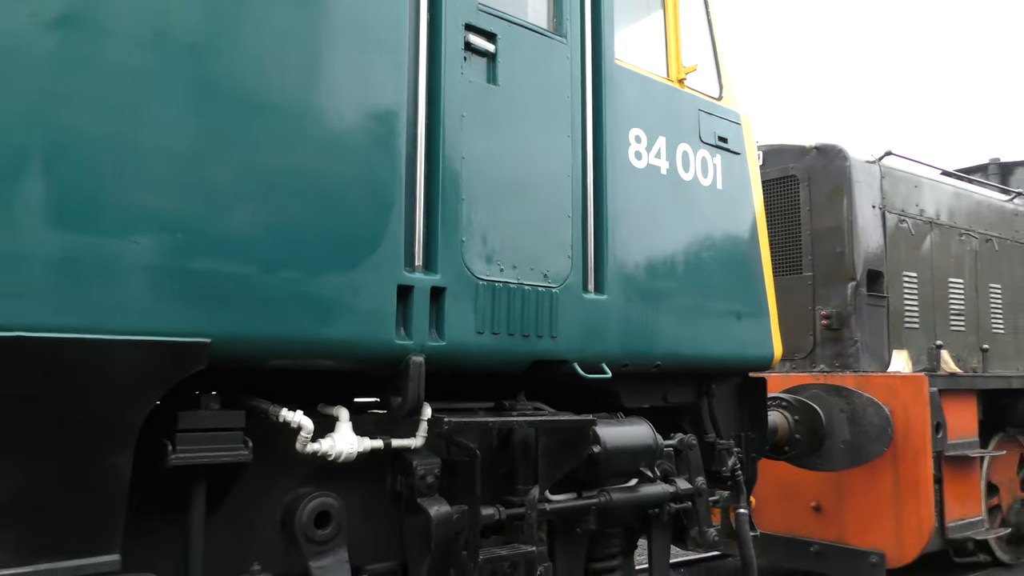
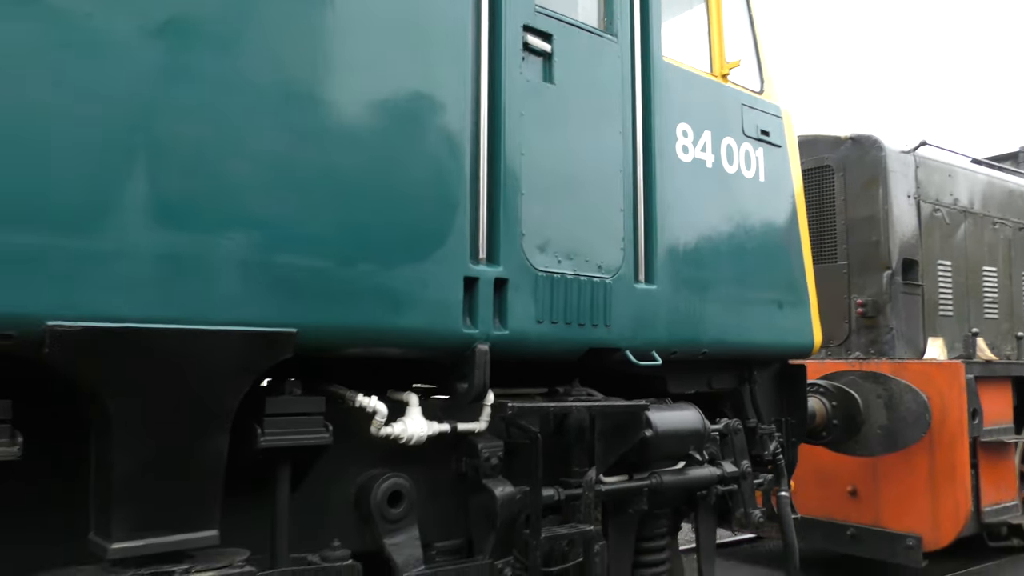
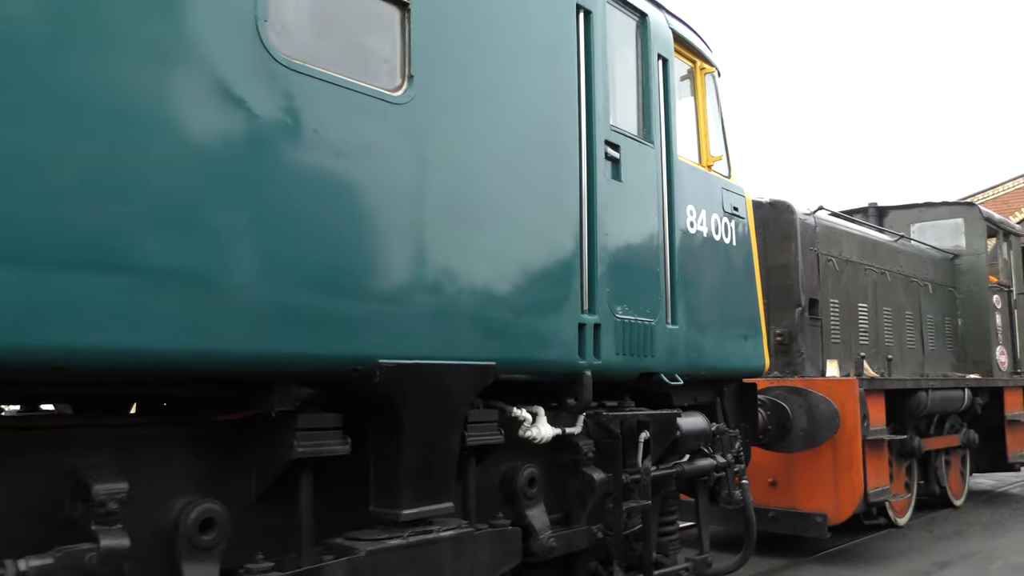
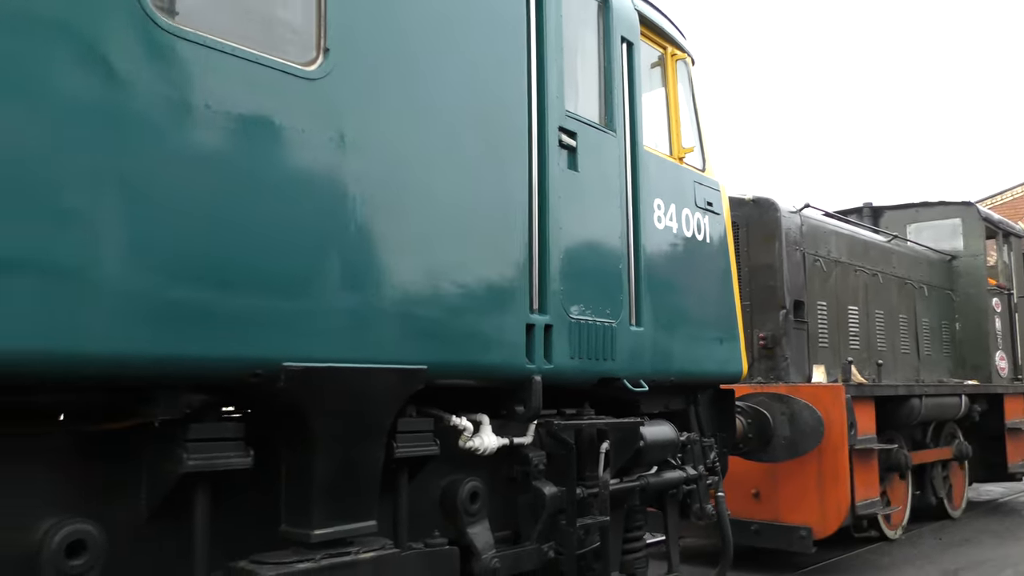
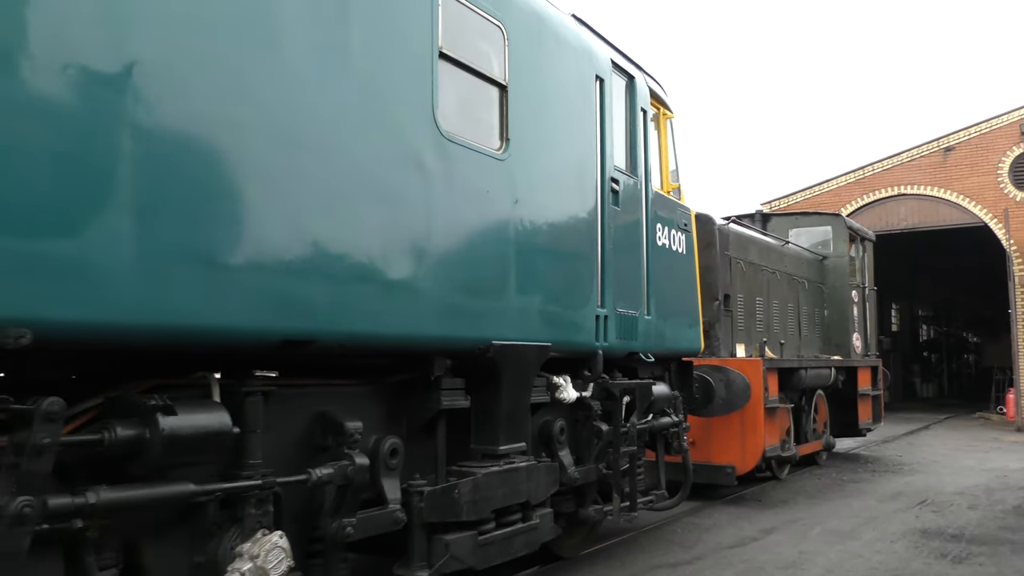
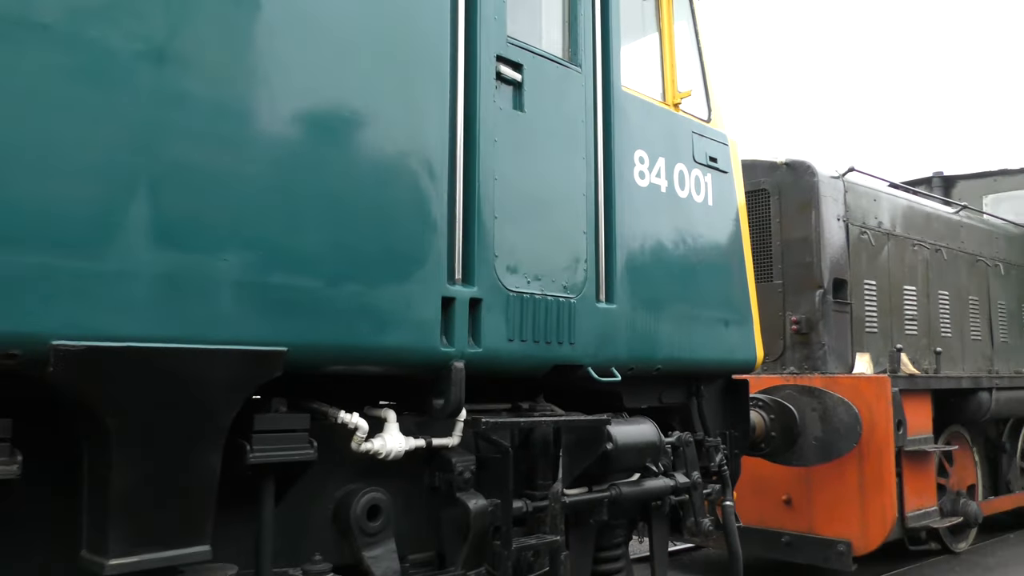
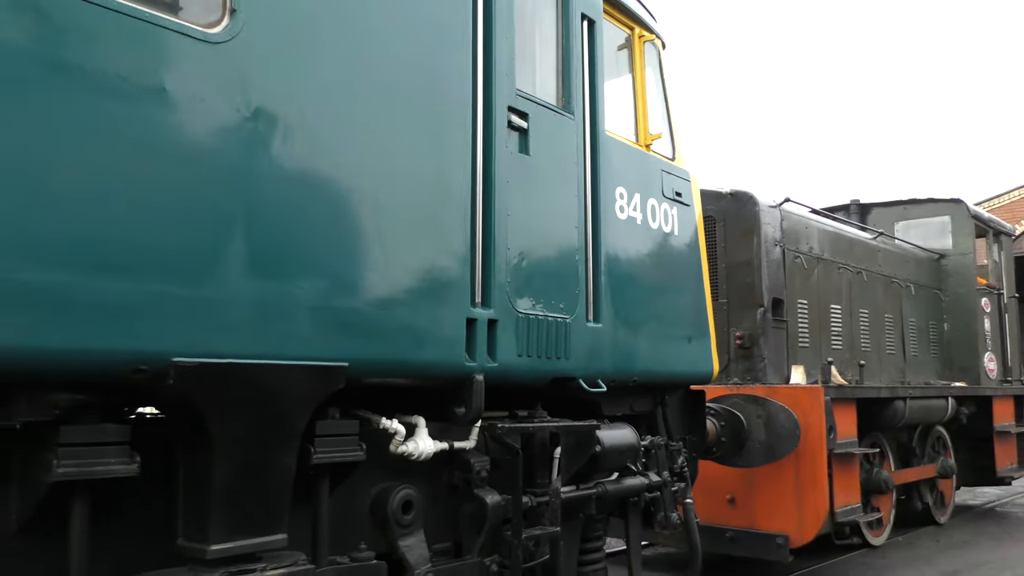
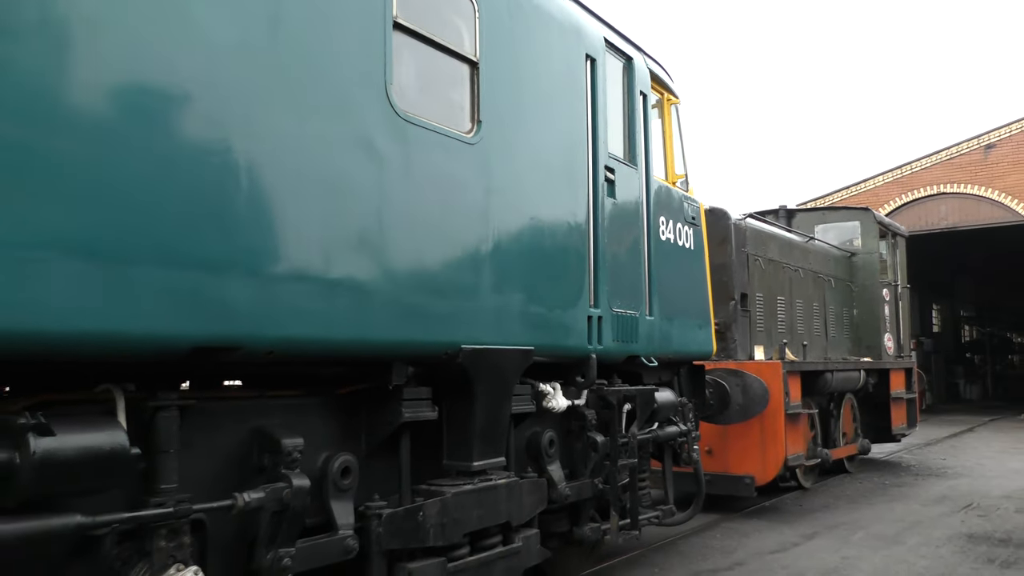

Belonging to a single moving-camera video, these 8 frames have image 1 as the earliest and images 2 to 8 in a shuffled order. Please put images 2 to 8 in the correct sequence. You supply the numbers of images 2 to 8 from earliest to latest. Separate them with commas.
2, 6, 7, 4, 3, 8, 5
